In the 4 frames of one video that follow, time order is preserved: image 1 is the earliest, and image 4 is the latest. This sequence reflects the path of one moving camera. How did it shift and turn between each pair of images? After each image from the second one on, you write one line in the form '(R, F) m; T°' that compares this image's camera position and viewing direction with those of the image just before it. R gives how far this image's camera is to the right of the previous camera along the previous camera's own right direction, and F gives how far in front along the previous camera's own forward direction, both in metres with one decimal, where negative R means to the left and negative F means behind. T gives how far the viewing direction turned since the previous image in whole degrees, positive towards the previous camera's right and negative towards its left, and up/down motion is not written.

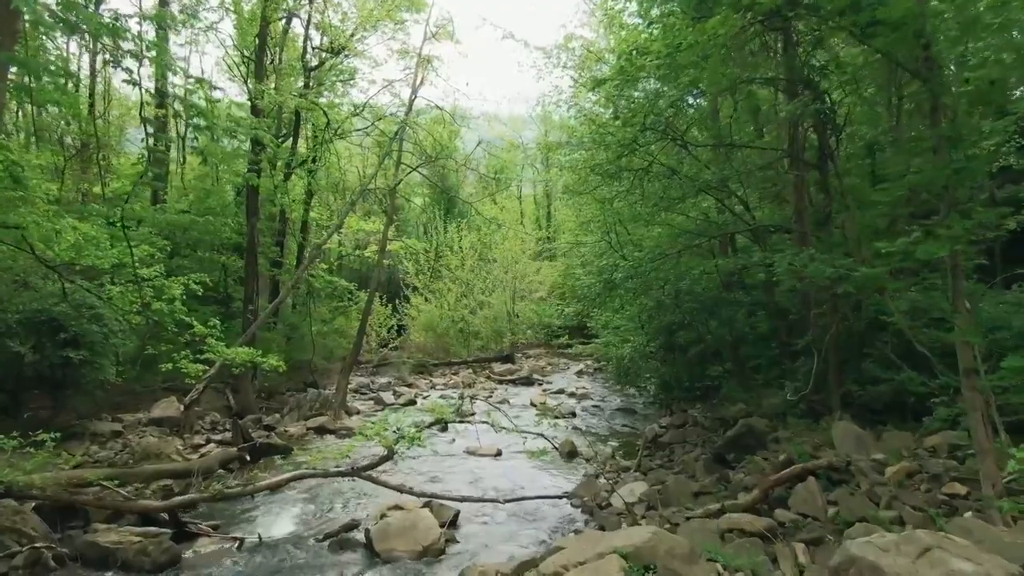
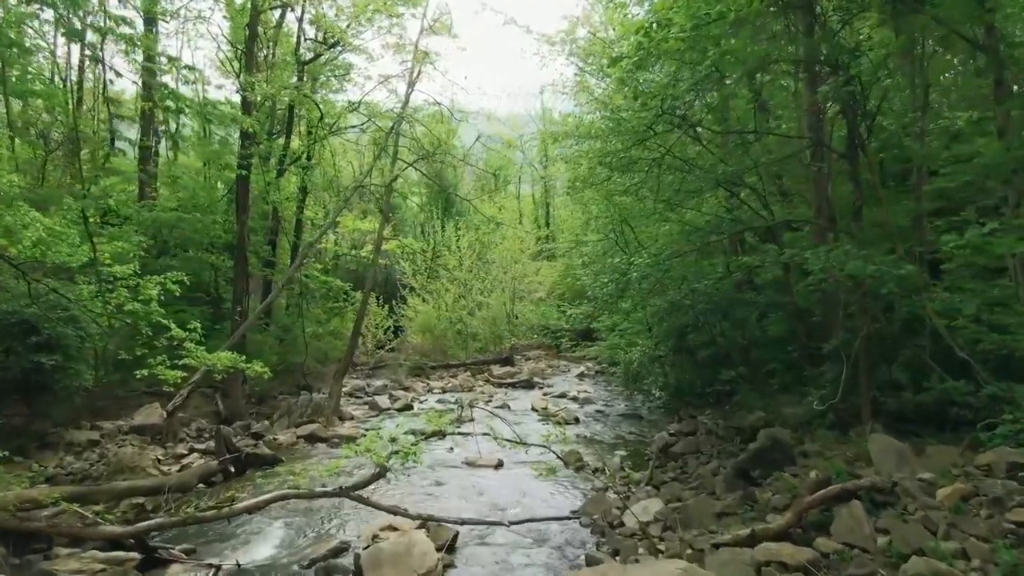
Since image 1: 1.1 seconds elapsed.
(-0.1, +0.7) m; 0°
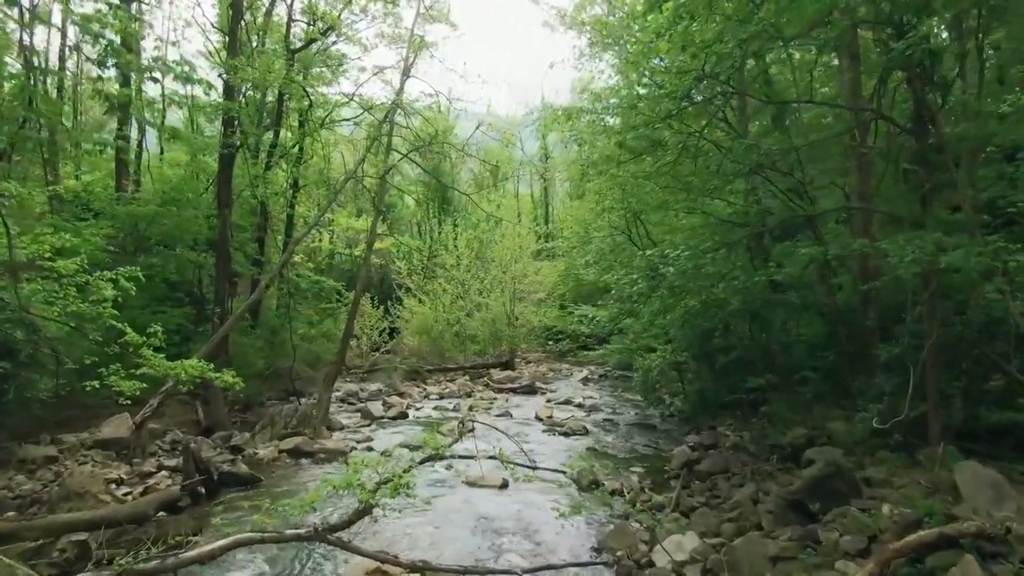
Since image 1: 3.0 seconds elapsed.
(-0.1, +1.1) m; 0°
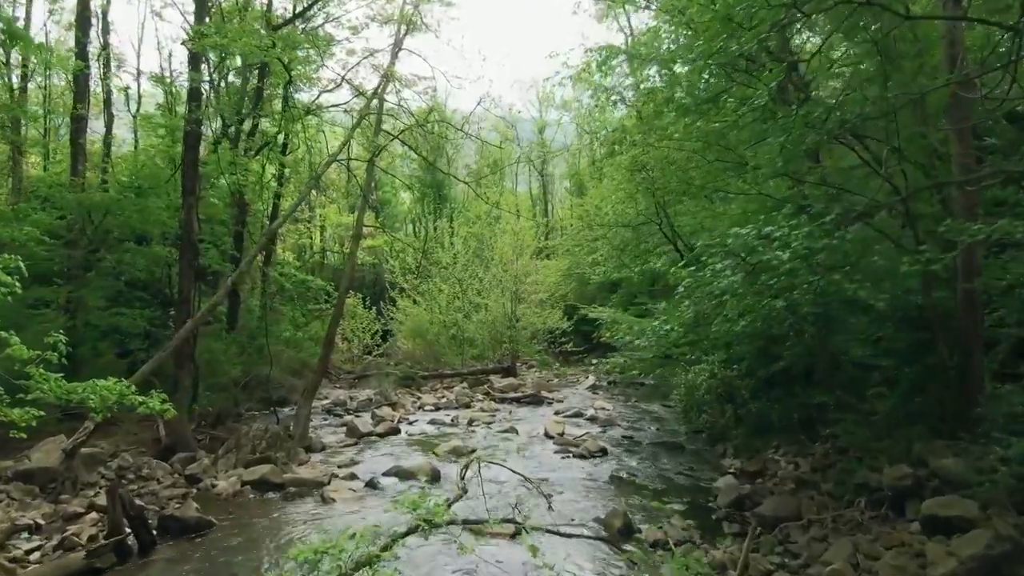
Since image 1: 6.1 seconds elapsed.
(-0.2, +1.8) m; 0°
